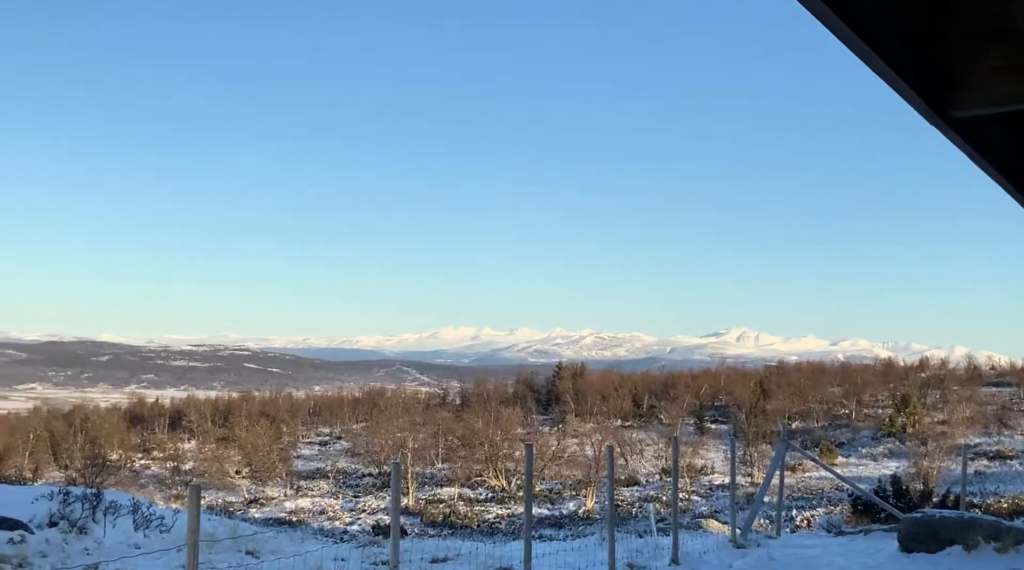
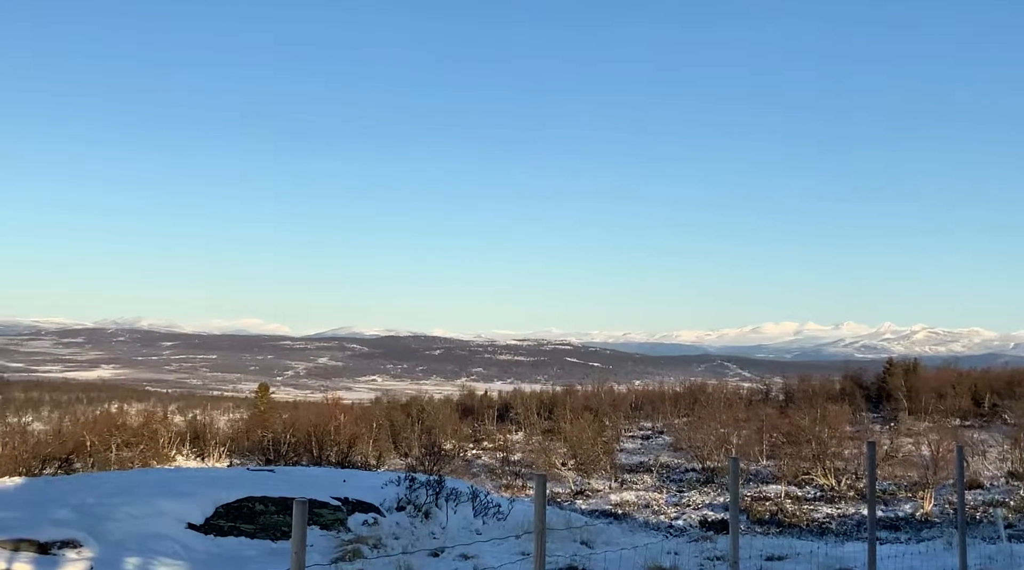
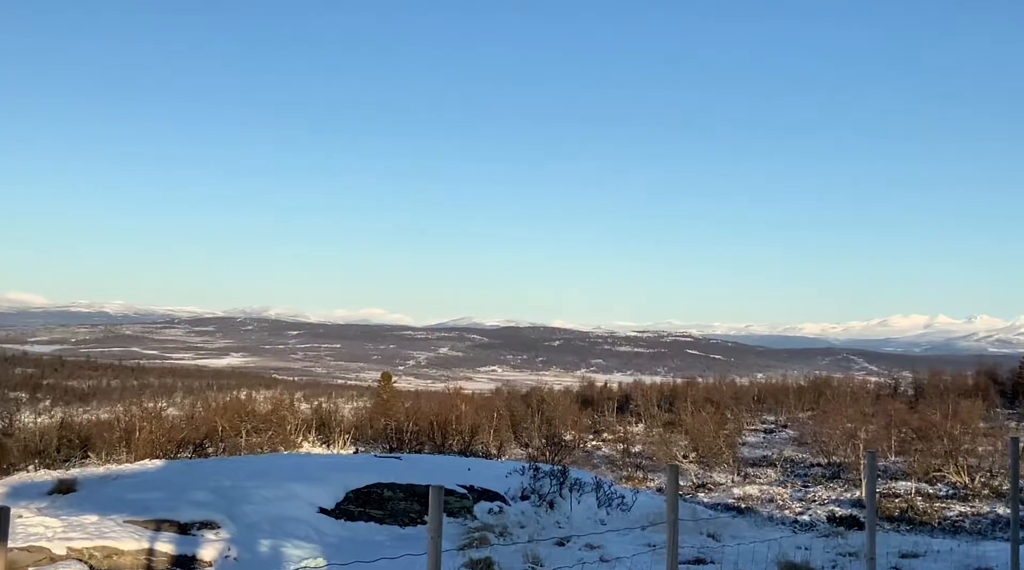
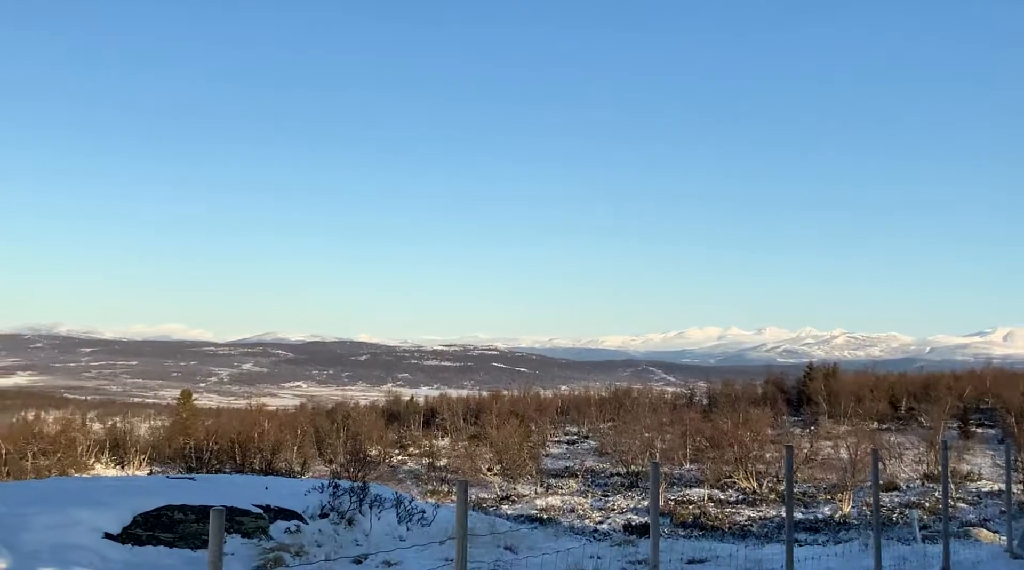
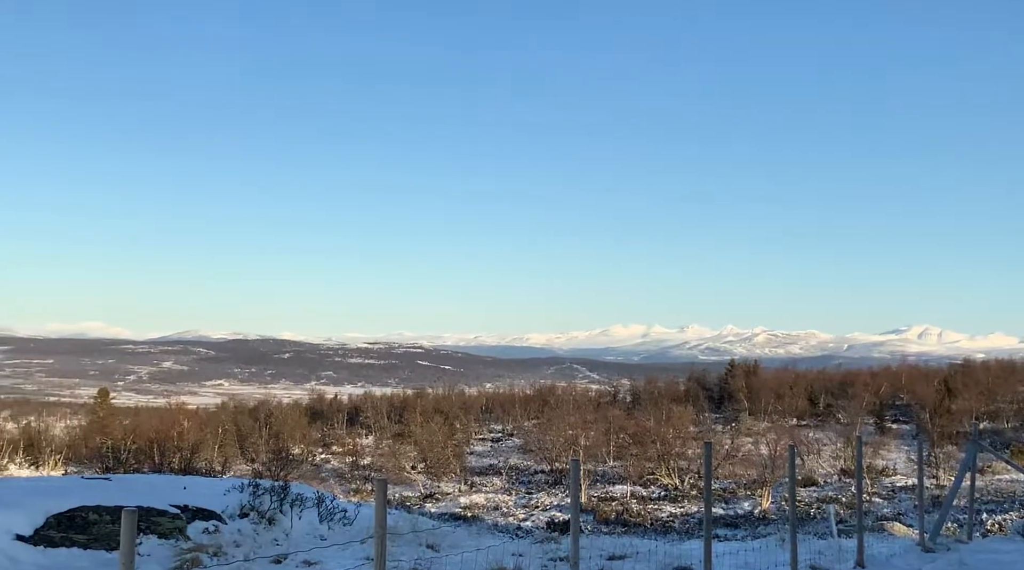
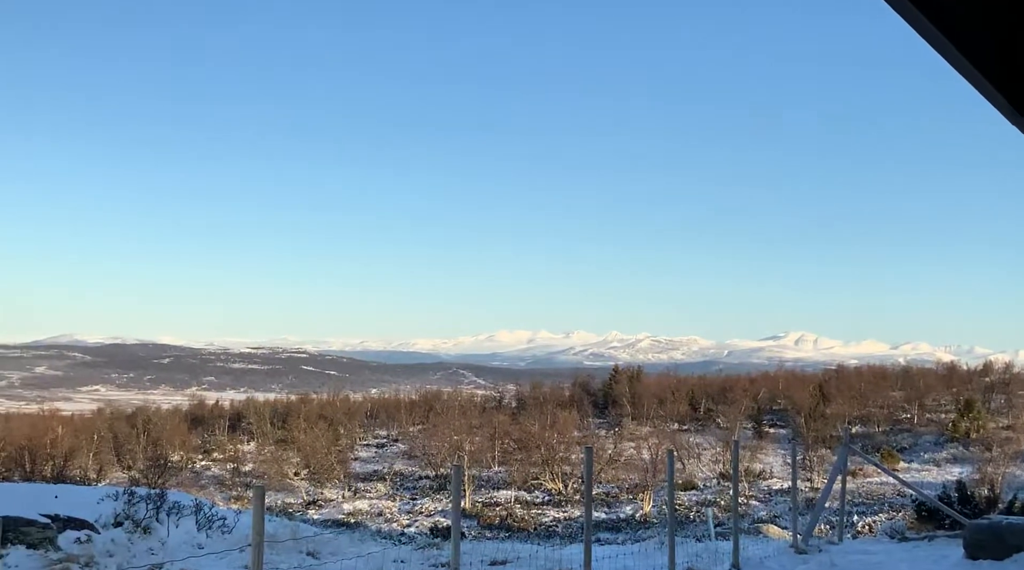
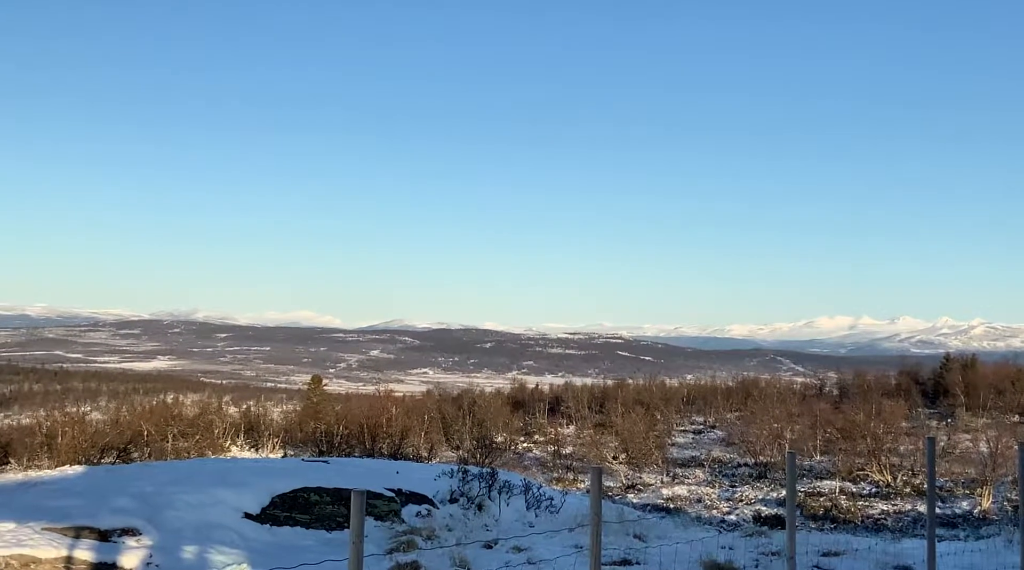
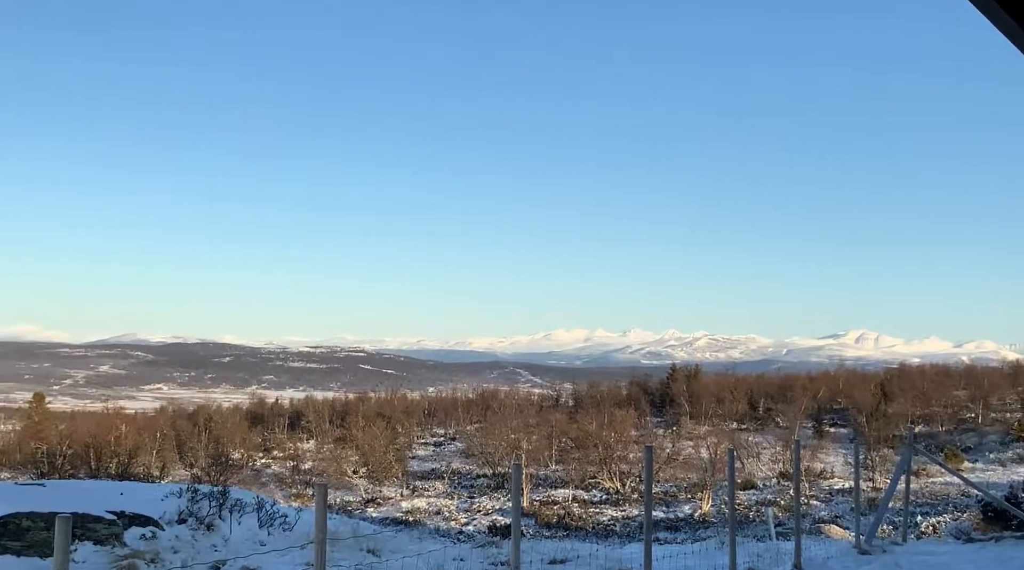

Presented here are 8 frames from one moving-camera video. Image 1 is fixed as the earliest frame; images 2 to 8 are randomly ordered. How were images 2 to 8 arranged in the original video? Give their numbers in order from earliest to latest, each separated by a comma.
6, 8, 5, 4, 2, 7, 3
